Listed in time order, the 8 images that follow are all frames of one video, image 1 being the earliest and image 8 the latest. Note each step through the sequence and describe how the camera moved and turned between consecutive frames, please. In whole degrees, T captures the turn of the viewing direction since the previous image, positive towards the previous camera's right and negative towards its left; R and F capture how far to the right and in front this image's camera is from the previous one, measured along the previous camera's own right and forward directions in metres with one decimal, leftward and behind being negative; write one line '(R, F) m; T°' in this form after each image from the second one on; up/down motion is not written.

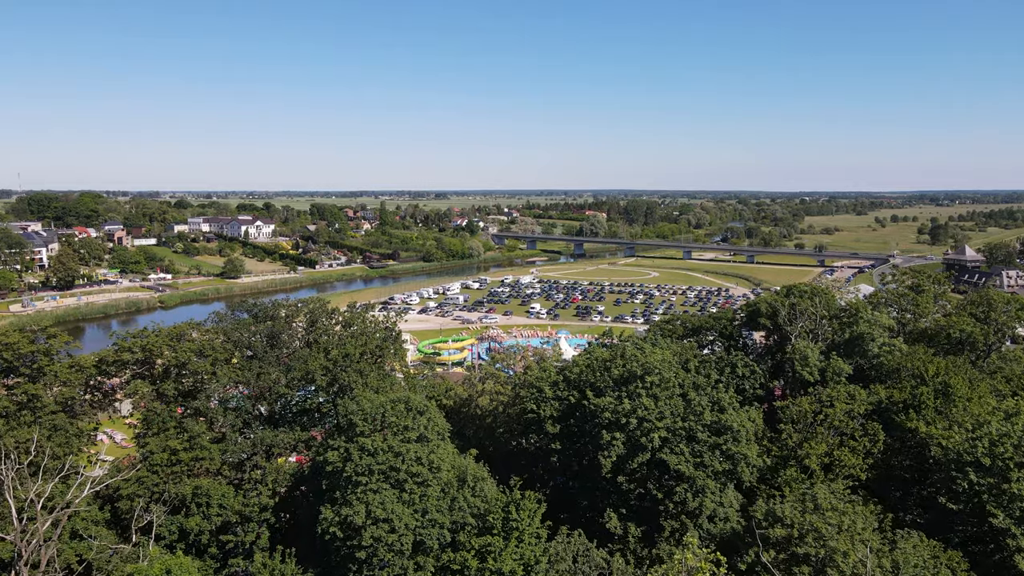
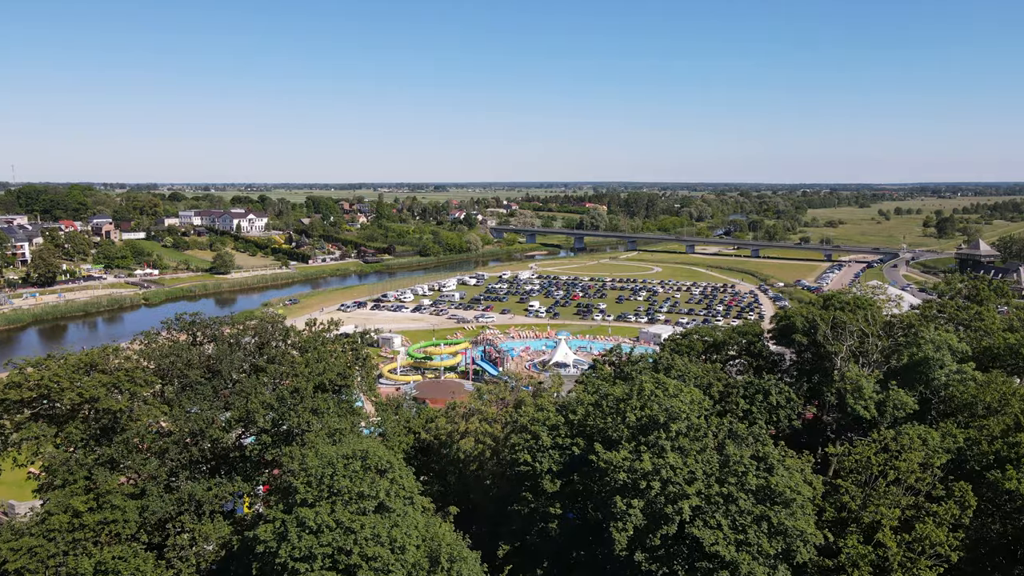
(+0.2, +3.6) m; 0°
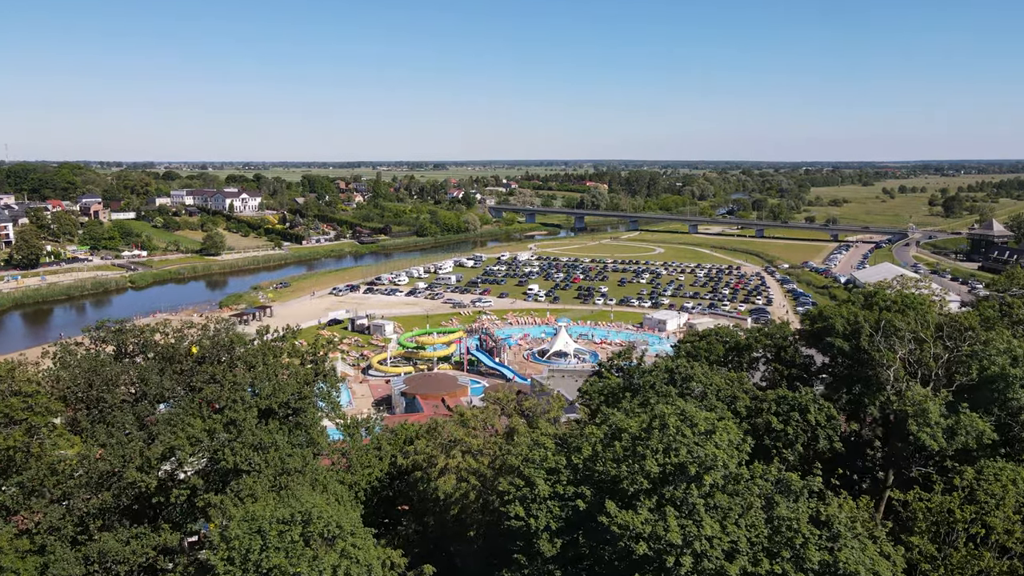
(+0.2, +3.0) m; 0°
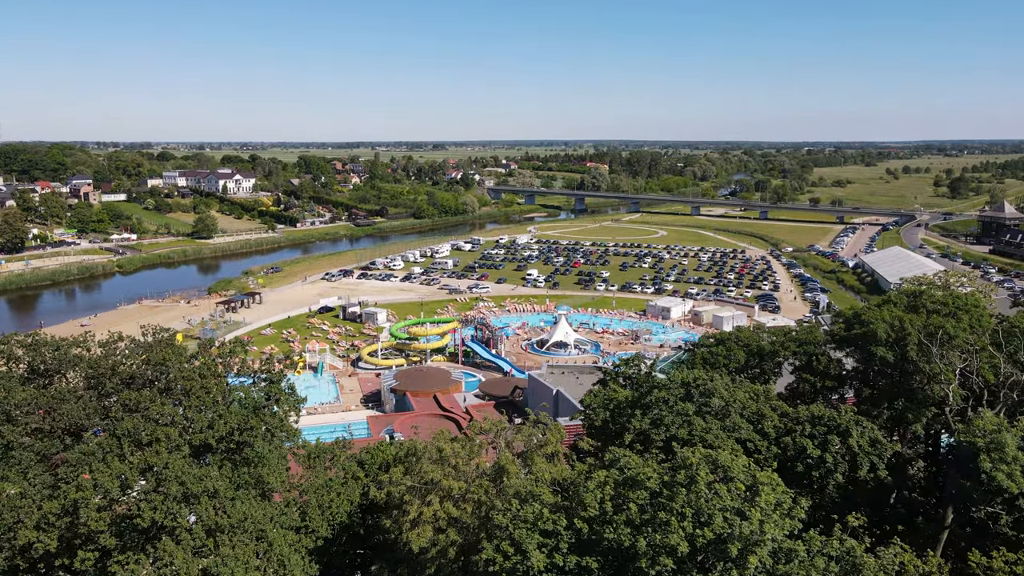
(+0.2, +2.4) m; 0°
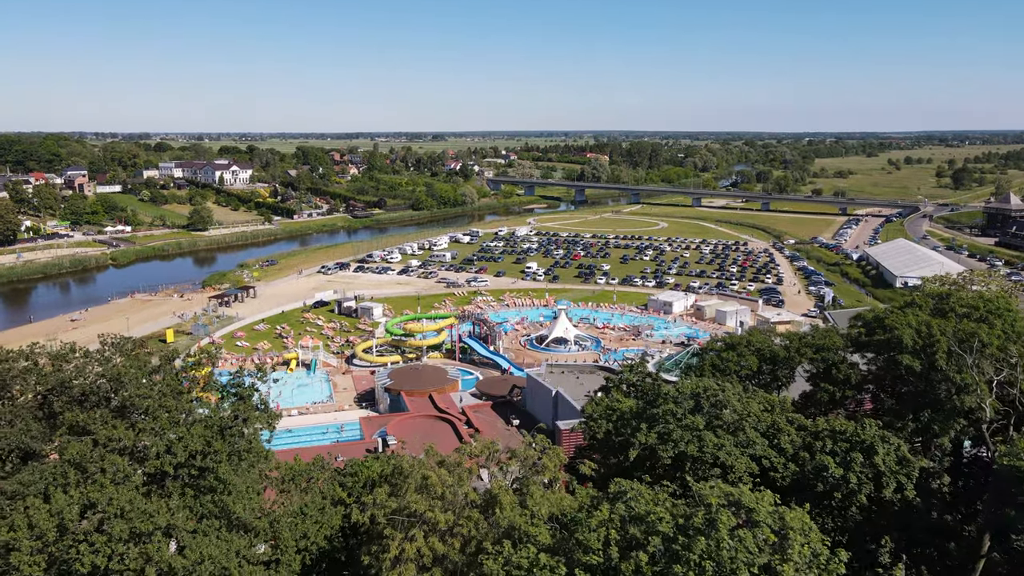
(+0.1, +1.2) m; 0°
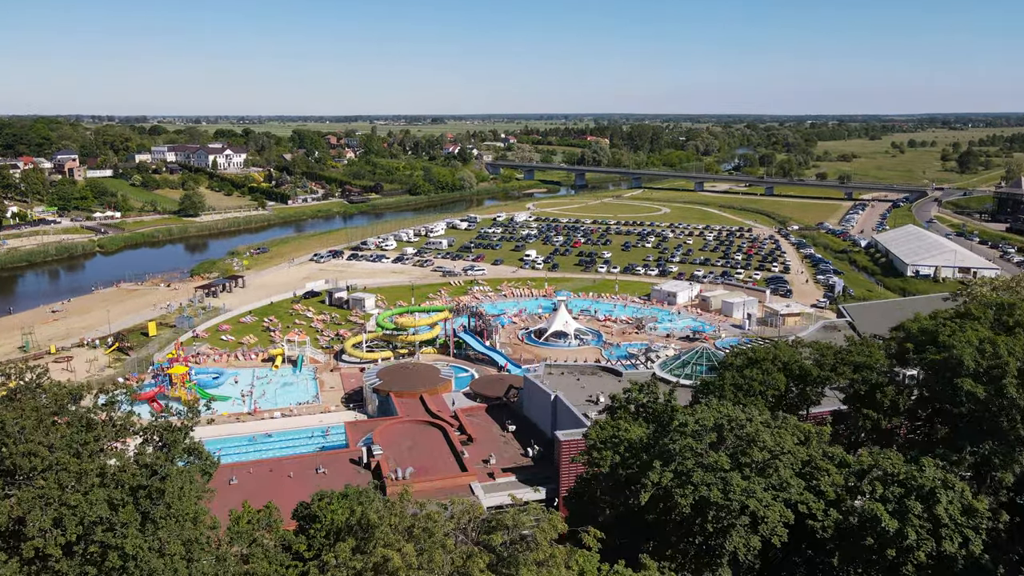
(+0.2, +2.2) m; 0°
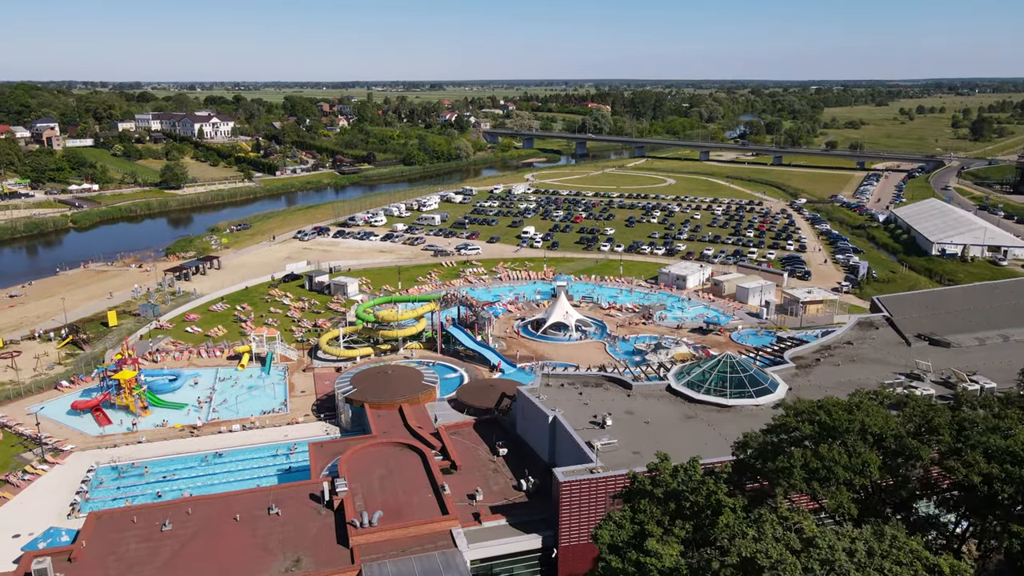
(+0.3, +4.3) m; 0°
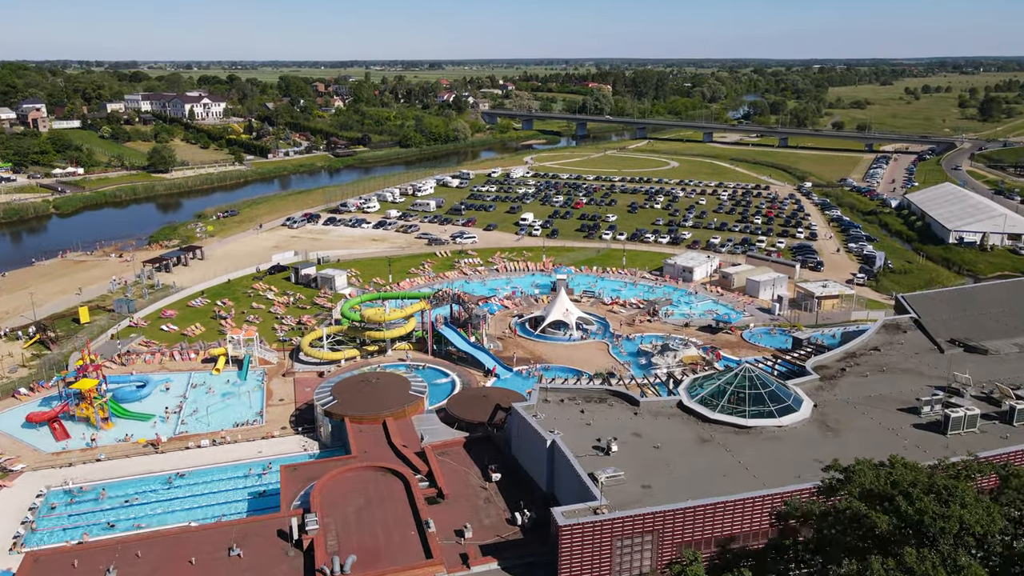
(+0.2, +2.6) m; 0°
